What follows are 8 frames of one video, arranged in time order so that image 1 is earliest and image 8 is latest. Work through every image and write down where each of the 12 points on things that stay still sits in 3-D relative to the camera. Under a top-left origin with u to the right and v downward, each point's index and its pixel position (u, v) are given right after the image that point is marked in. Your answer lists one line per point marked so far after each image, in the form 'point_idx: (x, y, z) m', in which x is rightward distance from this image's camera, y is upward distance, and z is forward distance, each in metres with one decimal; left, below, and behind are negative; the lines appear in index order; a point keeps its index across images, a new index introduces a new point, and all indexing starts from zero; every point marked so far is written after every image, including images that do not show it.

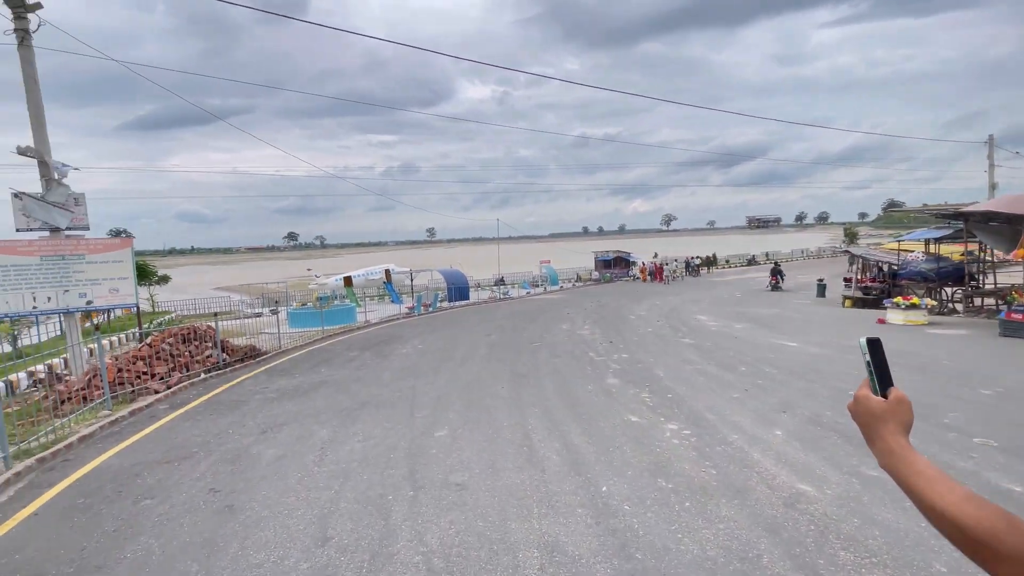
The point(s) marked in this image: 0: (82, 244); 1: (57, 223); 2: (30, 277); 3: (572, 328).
0: (-9.5, +1.0, +10.5) m
1: (-9.8, +1.4, +10.3) m
2: (-10.2, +0.2, +10.0) m
3: (+2.0, -1.3, +15.6) m
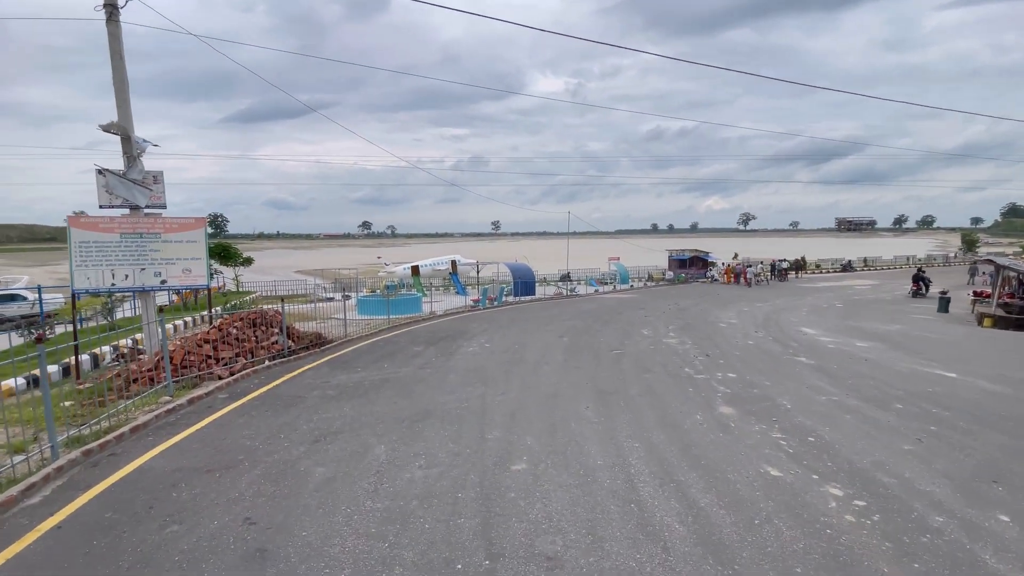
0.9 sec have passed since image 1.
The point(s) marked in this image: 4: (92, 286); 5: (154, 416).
0: (-7.7, +1.4, +10.3) m
1: (-8.1, +1.9, +10.2) m
2: (-8.5, +0.7, +10.0) m
3: (+4.2, -1.4, +13.9) m
4: (-8.7, 0.0, +9.9) m
5: (-5.4, -1.9, +7.1) m
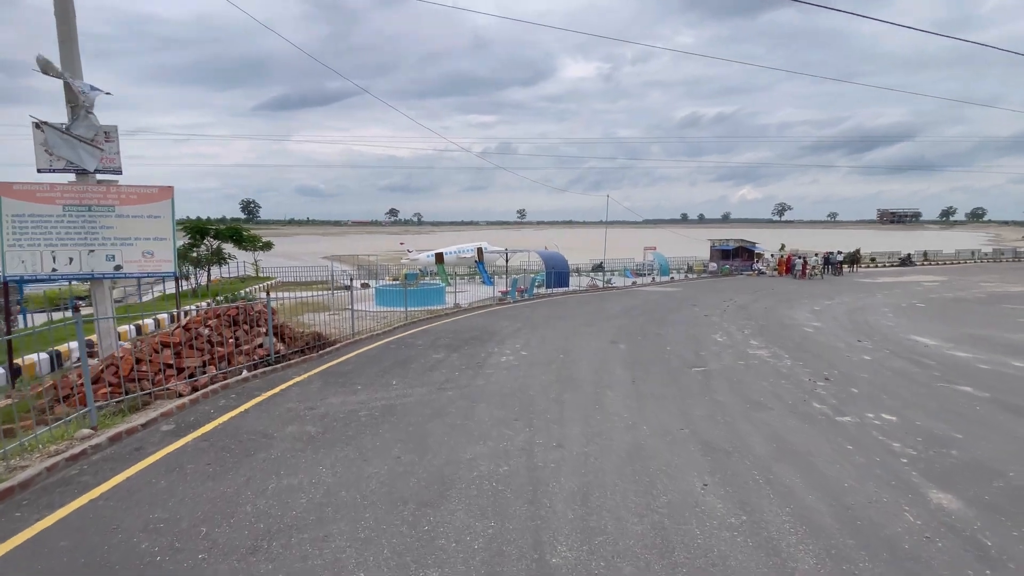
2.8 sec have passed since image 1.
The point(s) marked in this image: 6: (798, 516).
0: (-6.8, +1.7, +8.1) m
1: (-7.2, +2.1, +7.9) m
2: (-7.6, +0.9, +7.8) m
3: (+5.2, -1.3, +11.1) m
4: (-7.9, +0.3, +7.7) m
5: (-4.8, -1.8, +4.8) m
6: (+2.2, -1.8, +3.7) m
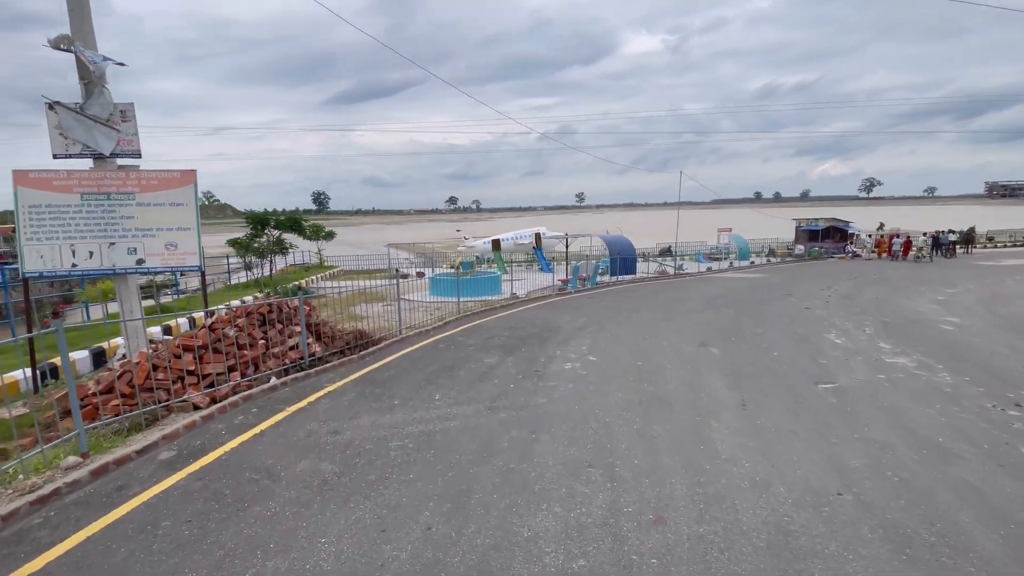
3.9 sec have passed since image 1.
0: (-5.9, +1.7, +7.3) m
1: (-6.3, +2.1, +7.1) m
2: (-6.7, +1.0, +7.1) m
3: (+6.5, -1.1, +8.9) m
4: (-7.0, +0.3, +7.1) m
5: (-4.2, -1.9, +3.9) m
6: (+2.6, -1.8, +1.9) m
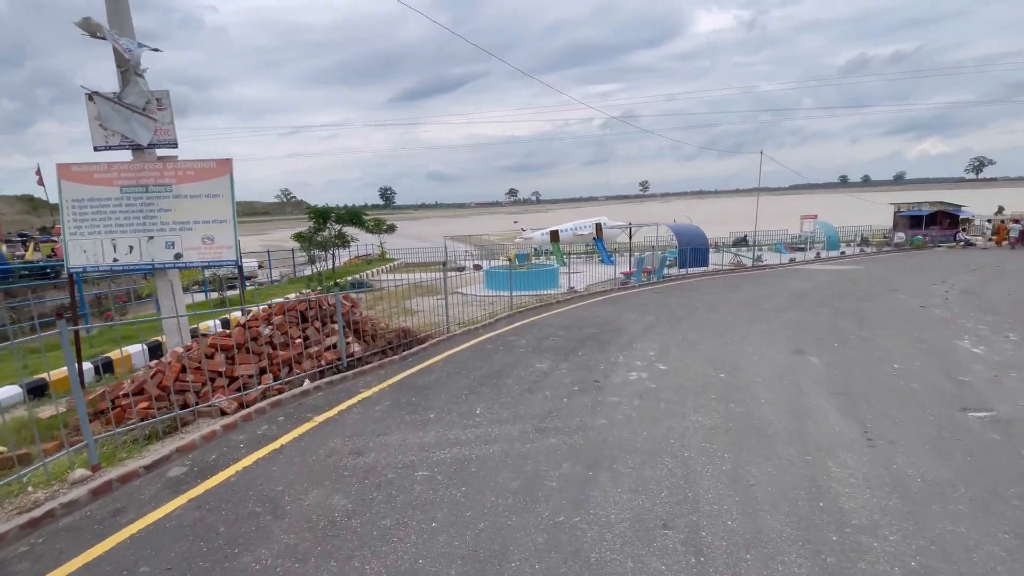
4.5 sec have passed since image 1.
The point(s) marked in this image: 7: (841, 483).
0: (-5.1, +1.8, +7.0) m
1: (-5.5, +2.2, +6.9) m
2: (-5.9, +1.1, +6.9) m
3: (+7.4, -1.0, +7.1) m
4: (-6.2, +0.4, +7.0) m
5: (-3.8, -1.9, +3.5) m
6: (+2.6, -1.9, +0.6) m
7: (+2.7, -1.5, +3.8) m
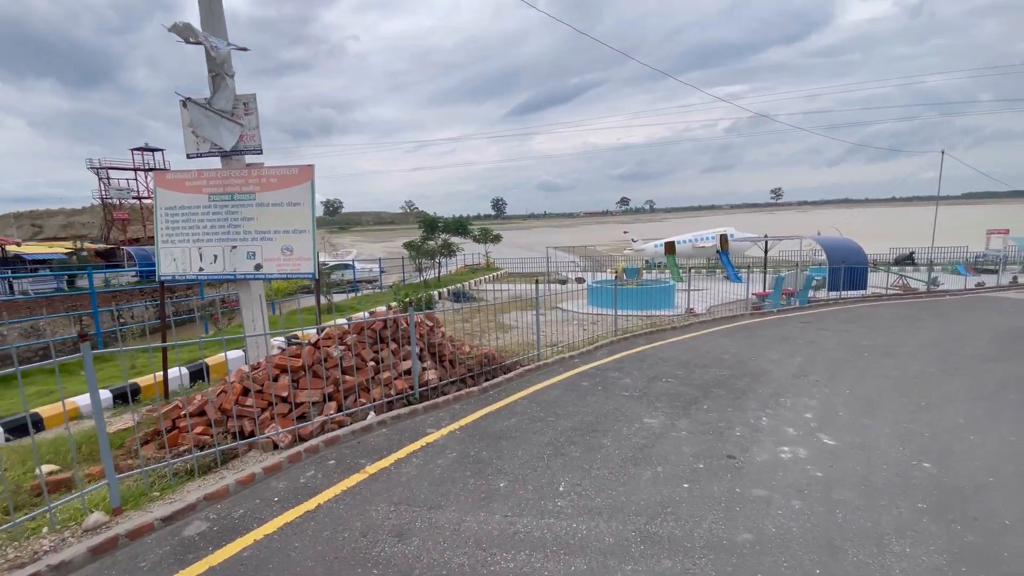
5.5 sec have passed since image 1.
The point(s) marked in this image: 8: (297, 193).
0: (-3.7, +1.6, +6.7) m
1: (-4.1, +2.1, +6.7) m
2: (-4.5, +0.9, +6.8) m
3: (+8.4, -1.7, +3.9) m
4: (-4.8, +0.2, +6.9) m
5: (-3.4, -2.0, +2.9) m
6: (+2.3, -2.2, -1.3) m
7: (+3.0, -1.9, +1.8) m
8: (-3.1, +1.4, +6.7) m
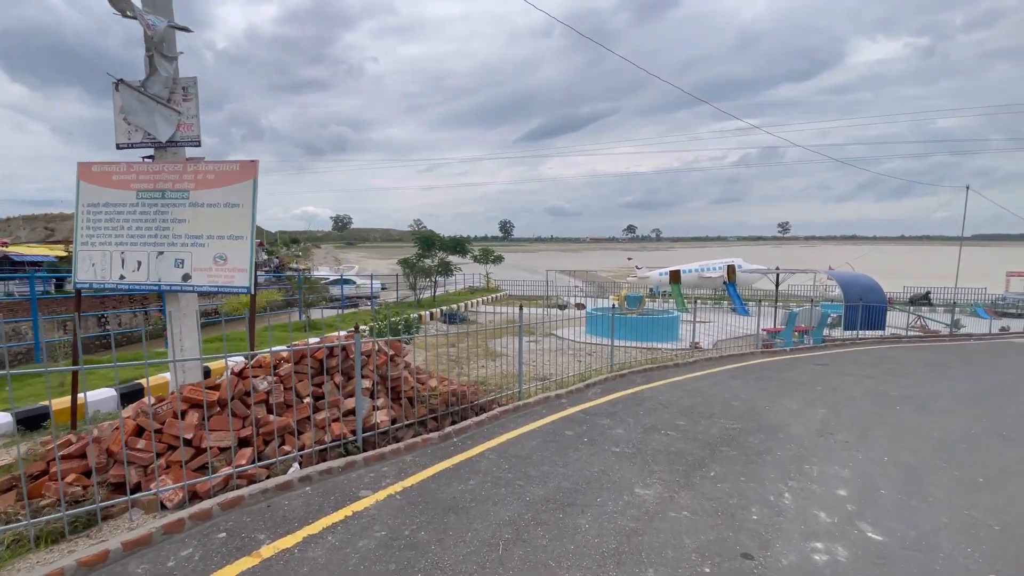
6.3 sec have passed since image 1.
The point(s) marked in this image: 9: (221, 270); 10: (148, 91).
0: (-3.9, +1.4, +5.7) m
1: (-4.3, +1.9, +5.7) m
2: (-4.8, +0.8, +5.8) m
3: (+7.9, -2.2, +2.7) m
4: (-5.1, +0.1, +5.9) m
5: (-3.8, -2.0, +1.8) m
6: (+1.8, -2.2, -2.5) m
7: (+2.6, -2.1, +0.6) m
8: (-3.3, +1.2, +5.7) m
9: (-3.5, +0.2, +5.7) m
10: (-4.4, +2.4, +5.7) m
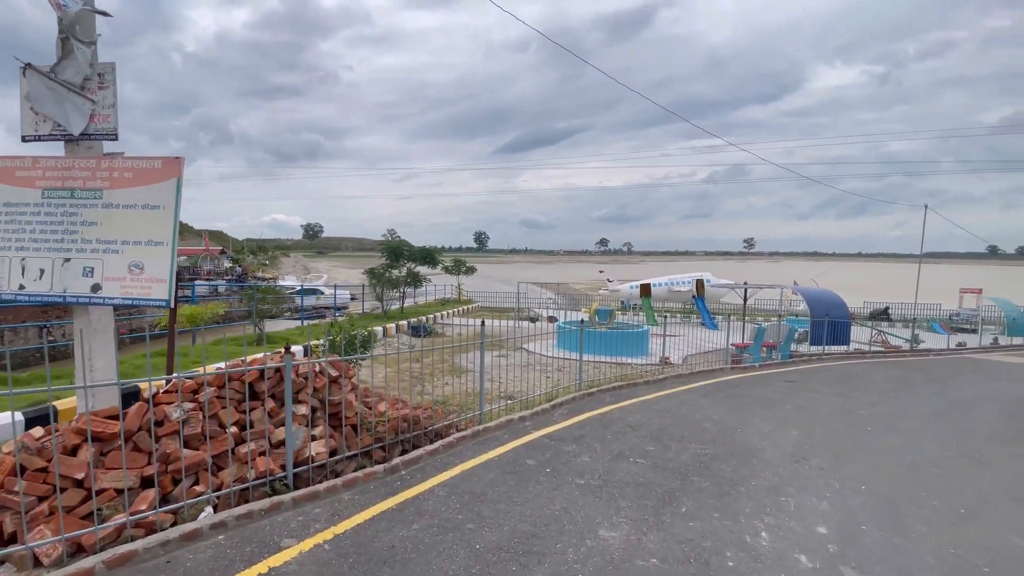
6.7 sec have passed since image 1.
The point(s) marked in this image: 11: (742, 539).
0: (-4.4, +1.3, +5.1) m
1: (-4.8, +1.8, +5.1) m
2: (-5.3, +0.7, +5.1) m
3: (+7.6, -2.4, +2.6) m
4: (-5.6, 0.0, +5.1) m
5: (-4.1, -2.0, +1.0) m
6: (+1.8, -2.2, -2.9) m
7: (+2.4, -2.2, +0.2) m
8: (-3.8, +1.0, +5.1) m
9: (-4.0, +0.1, +5.1) m
10: (-4.8, +2.3, +5.0) m
11: (+1.9, -2.1, +4.0) m
